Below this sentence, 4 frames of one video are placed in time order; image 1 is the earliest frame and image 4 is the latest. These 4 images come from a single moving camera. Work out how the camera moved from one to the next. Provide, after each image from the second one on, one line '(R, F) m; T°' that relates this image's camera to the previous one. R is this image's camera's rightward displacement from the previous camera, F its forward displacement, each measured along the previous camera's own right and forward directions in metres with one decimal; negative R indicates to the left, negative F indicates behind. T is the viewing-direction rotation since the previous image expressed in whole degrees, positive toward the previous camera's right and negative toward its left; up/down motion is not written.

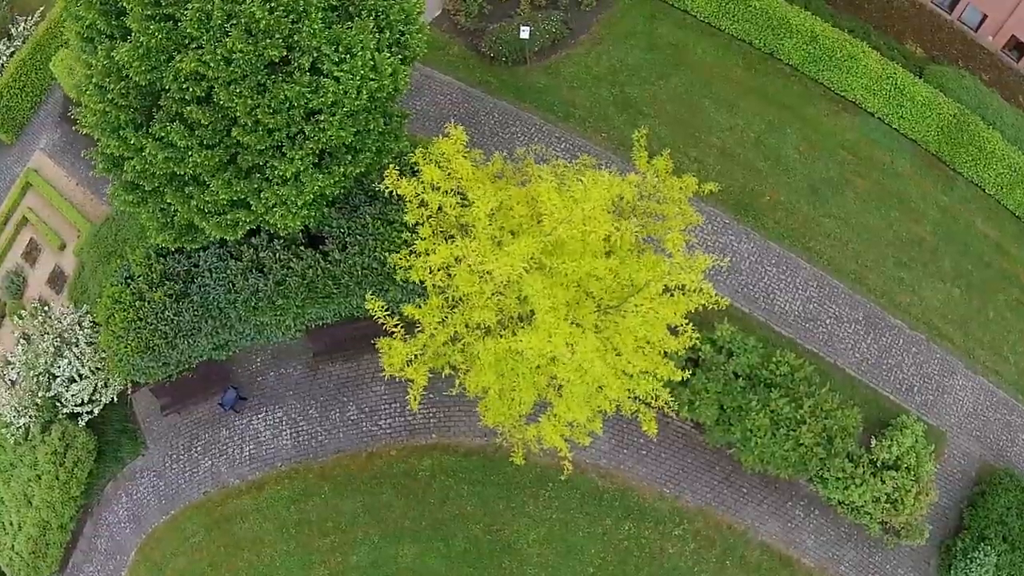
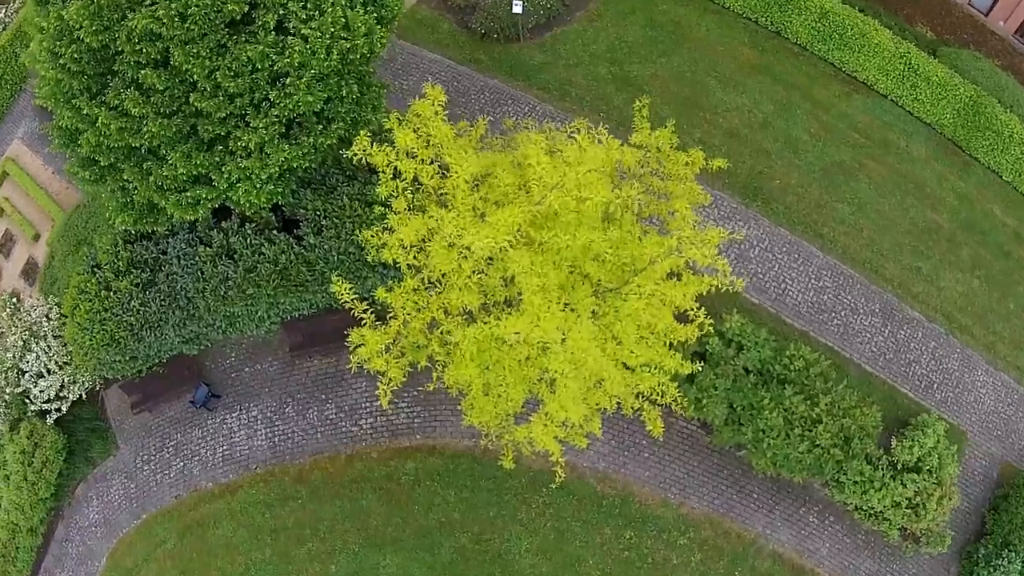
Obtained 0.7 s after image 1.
(+0.3, +2.7) m; 0°
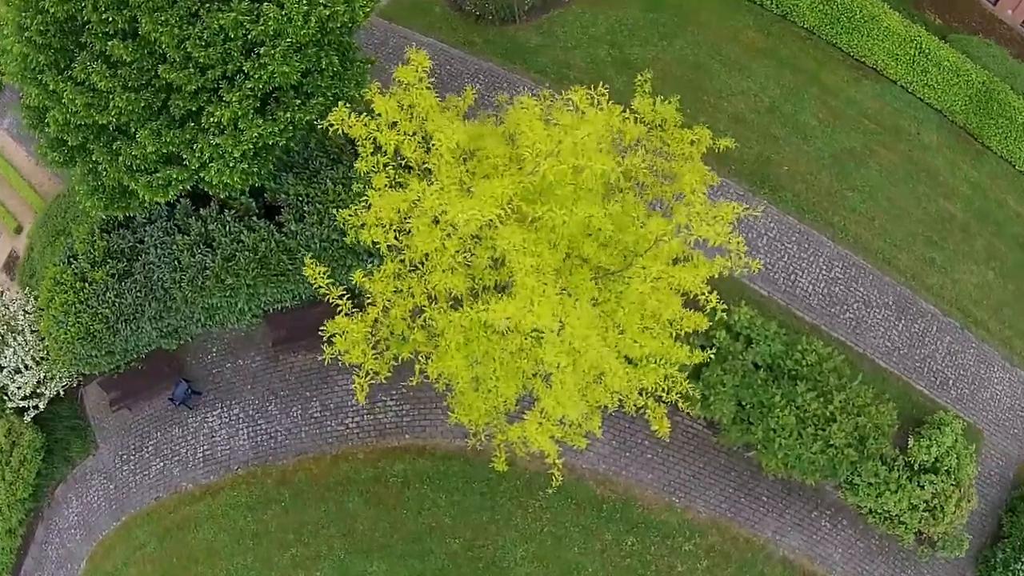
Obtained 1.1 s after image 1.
(+0.1, +1.8) m; 0°
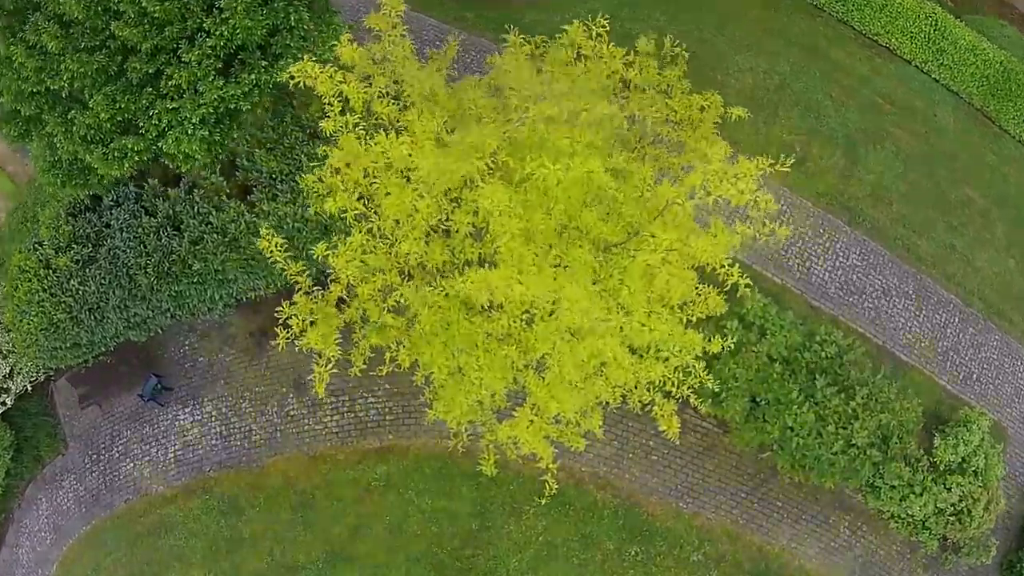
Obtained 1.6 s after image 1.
(+0.2, +2.4) m; 0°
